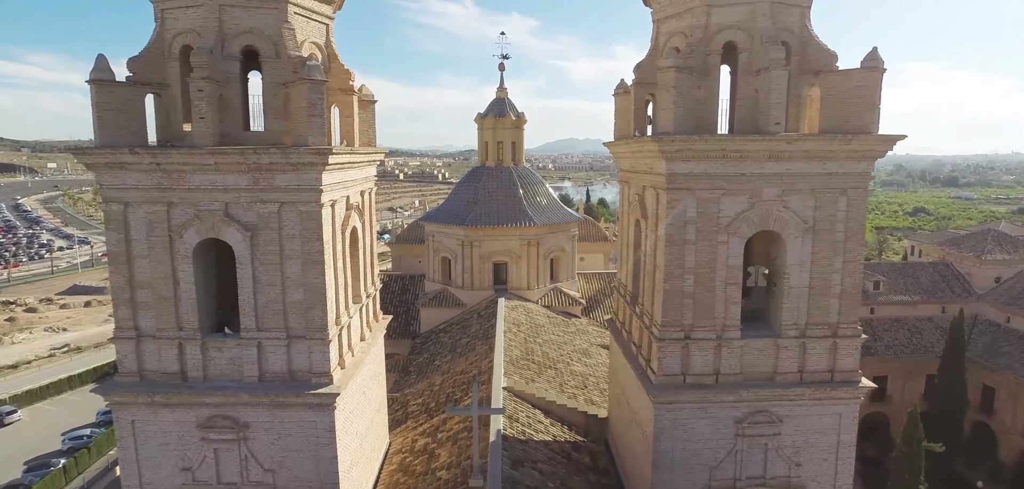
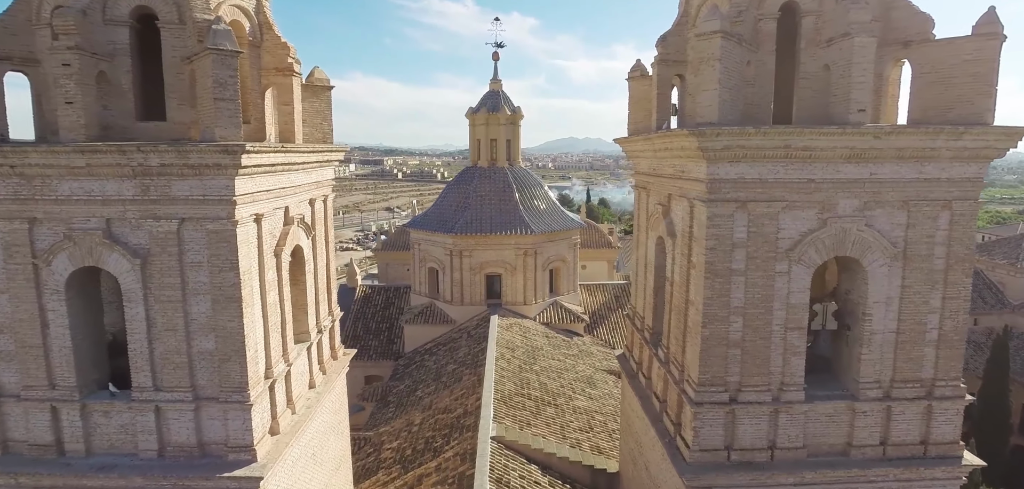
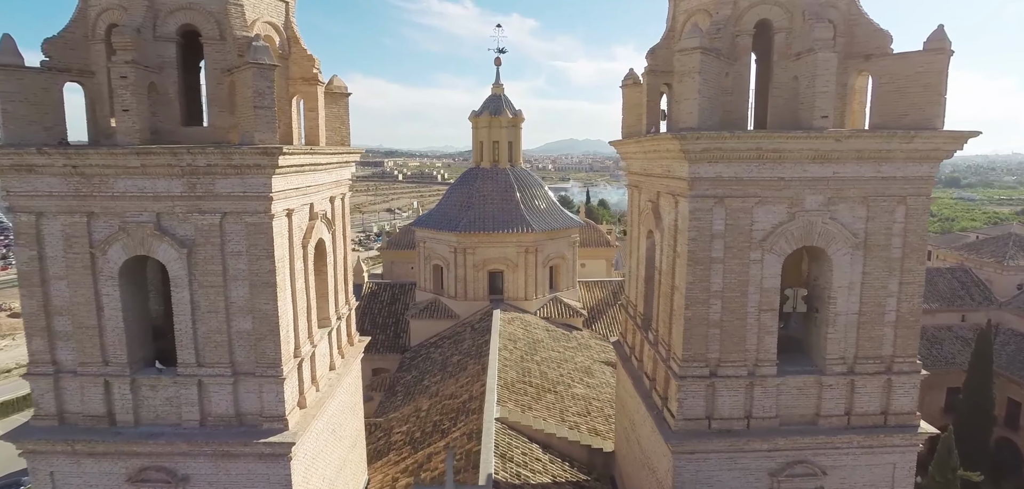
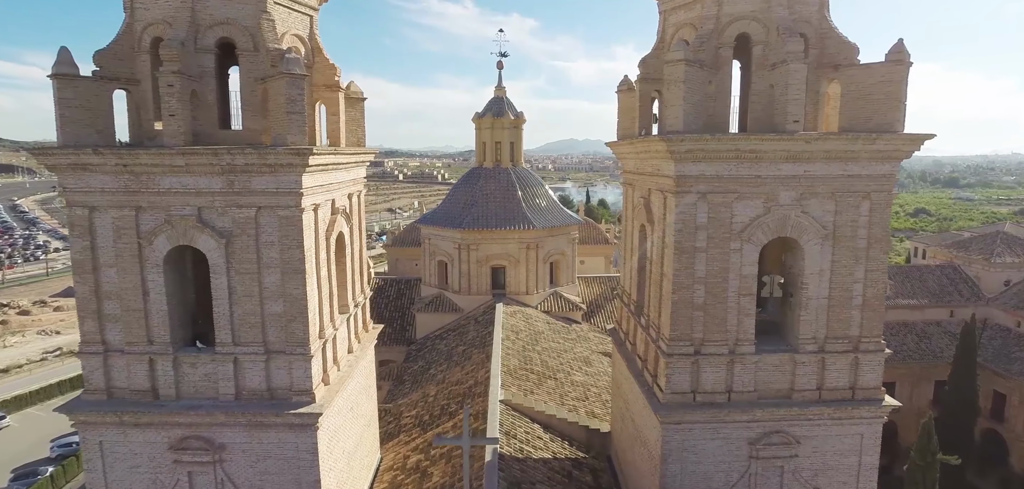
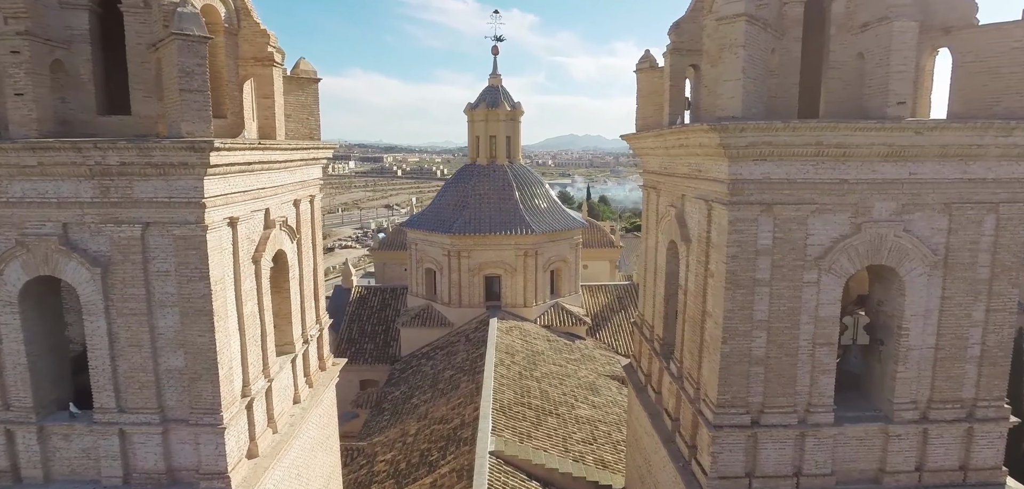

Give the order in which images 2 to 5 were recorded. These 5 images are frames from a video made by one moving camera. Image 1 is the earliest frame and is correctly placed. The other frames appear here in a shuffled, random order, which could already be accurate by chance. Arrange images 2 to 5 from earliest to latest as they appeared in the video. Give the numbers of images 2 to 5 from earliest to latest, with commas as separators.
4, 3, 2, 5
